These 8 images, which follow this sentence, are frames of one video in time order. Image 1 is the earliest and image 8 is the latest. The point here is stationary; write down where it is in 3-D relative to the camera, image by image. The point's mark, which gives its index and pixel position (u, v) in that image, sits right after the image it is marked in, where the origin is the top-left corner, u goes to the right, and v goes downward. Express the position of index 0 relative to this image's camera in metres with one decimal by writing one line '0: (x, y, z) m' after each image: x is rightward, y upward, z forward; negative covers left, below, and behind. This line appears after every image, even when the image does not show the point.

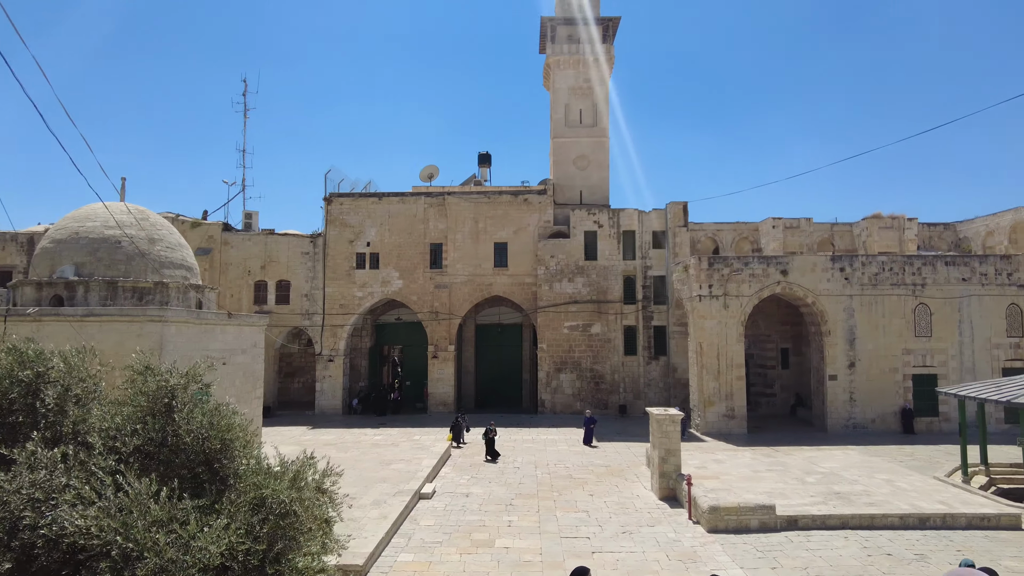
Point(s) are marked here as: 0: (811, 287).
0: (+9.8, +0.1, +19.1) m
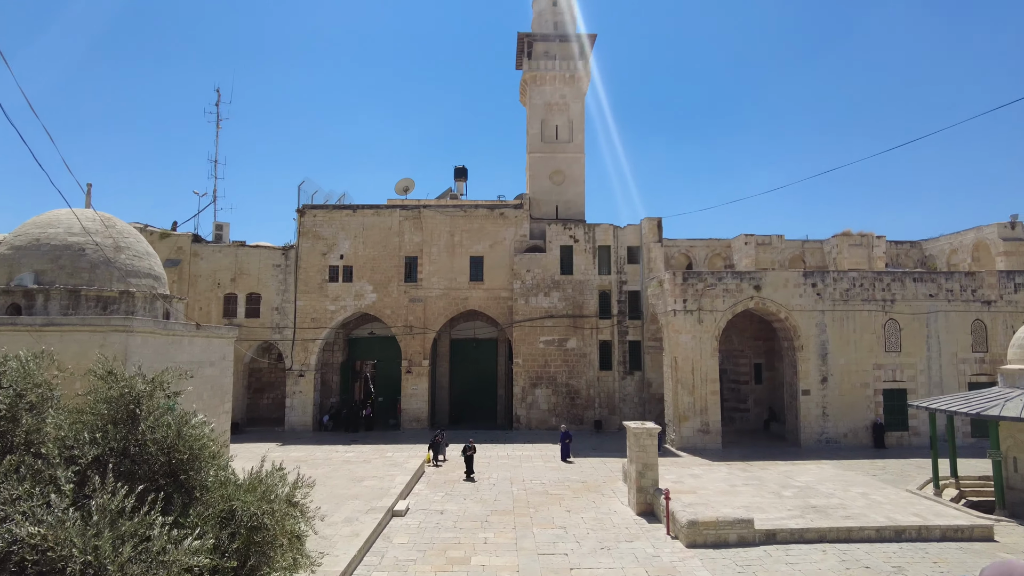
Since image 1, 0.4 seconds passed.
0: (+9.0, -0.5, +19.4) m
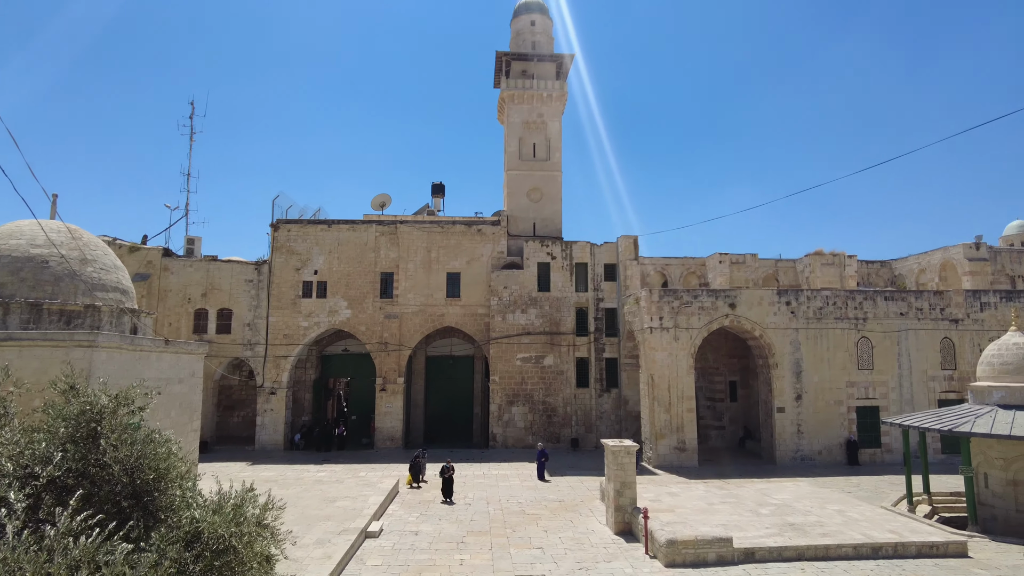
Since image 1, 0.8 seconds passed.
0: (+8.2, -1.1, +19.6) m
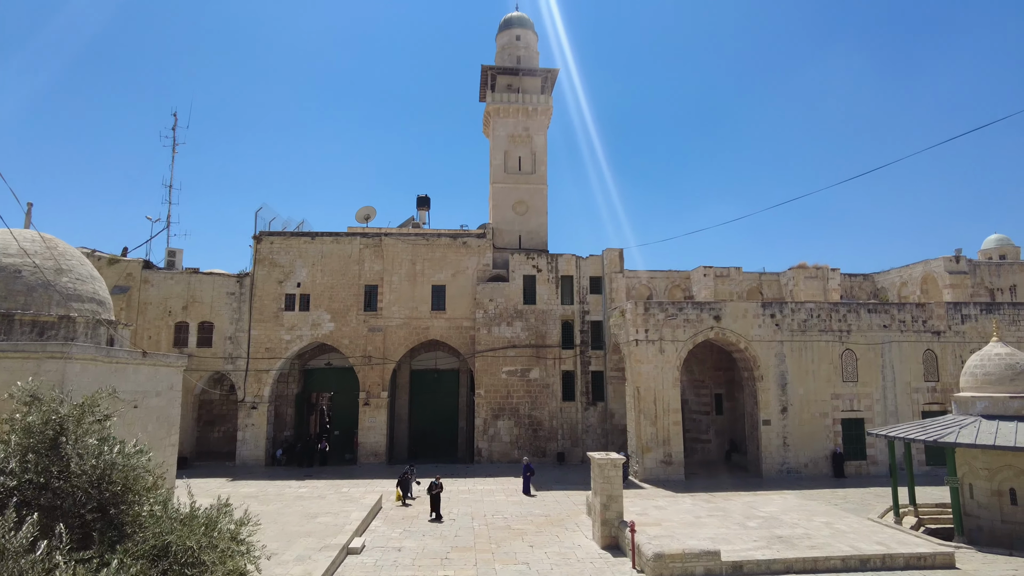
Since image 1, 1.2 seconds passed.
0: (+7.8, -1.5, +19.7) m
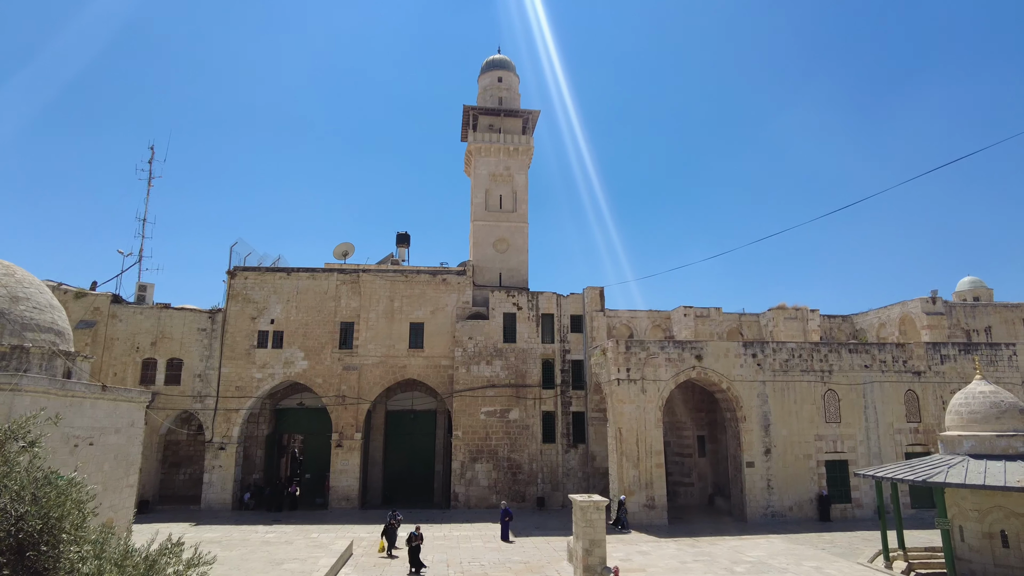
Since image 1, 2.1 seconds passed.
0: (+7.1, -2.8, +19.4) m
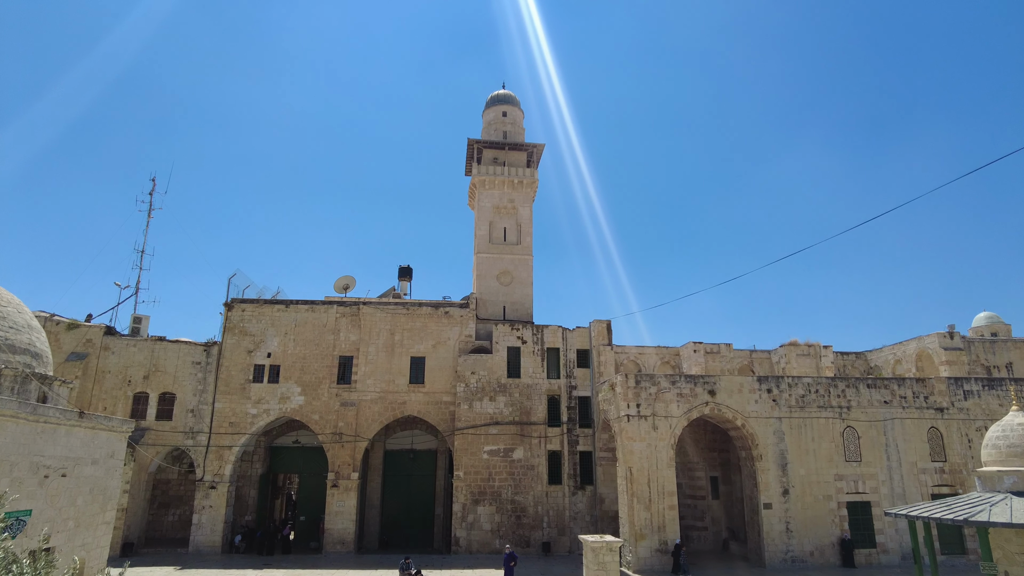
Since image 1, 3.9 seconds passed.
0: (+7.2, -3.8, +18.6) m
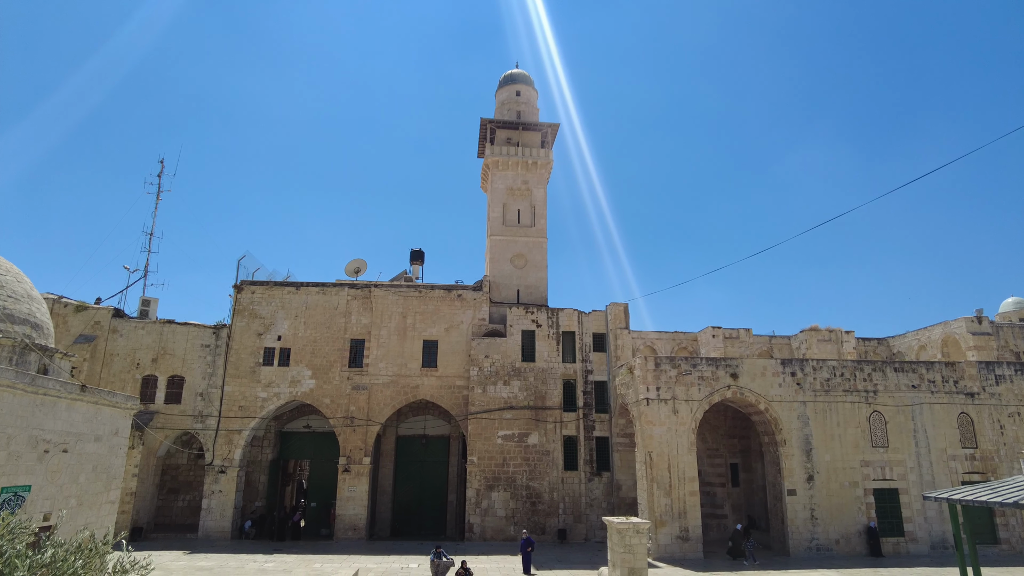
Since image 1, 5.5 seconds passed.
0: (+7.7, -3.2, +18.1) m
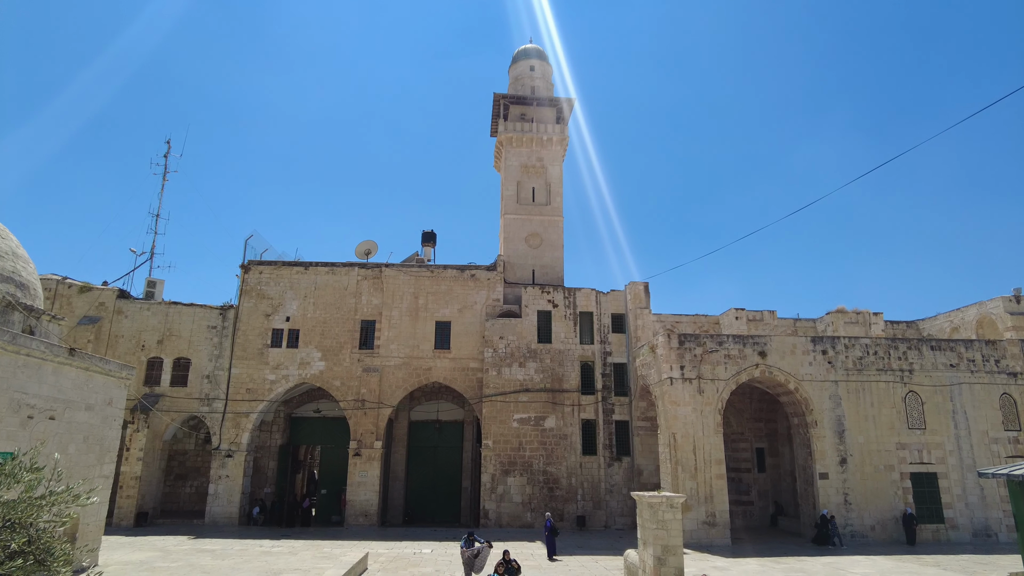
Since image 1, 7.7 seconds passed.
0: (+8.2, -2.4, +17.2) m
